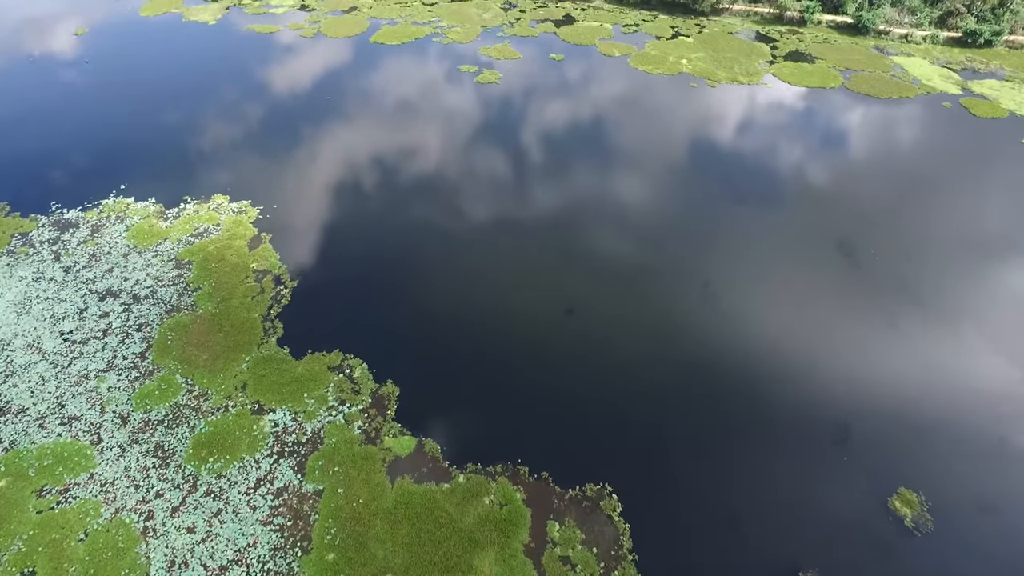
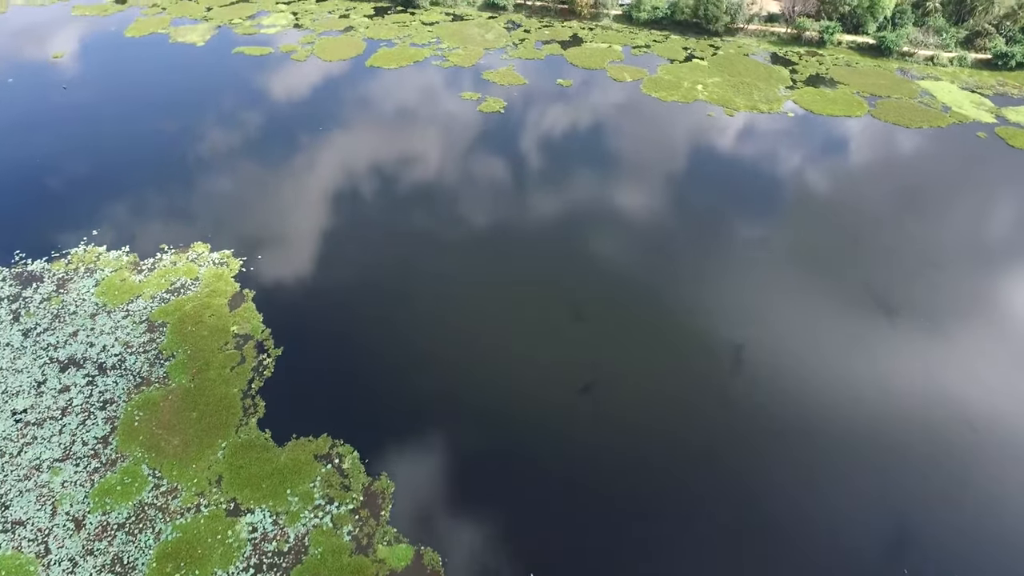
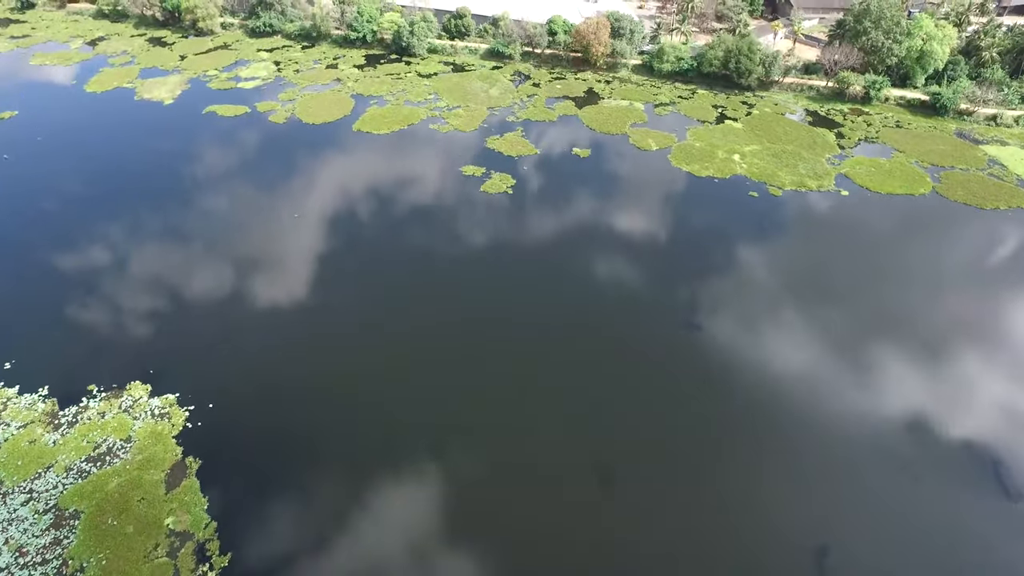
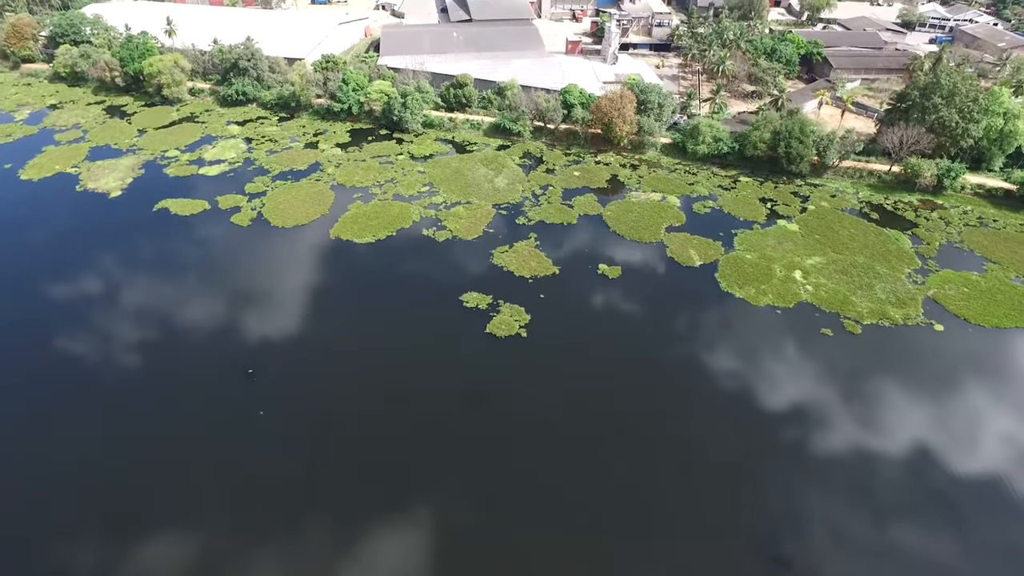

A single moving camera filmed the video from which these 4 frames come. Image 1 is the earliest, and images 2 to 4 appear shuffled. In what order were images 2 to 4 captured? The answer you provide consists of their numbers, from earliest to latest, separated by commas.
2, 3, 4
